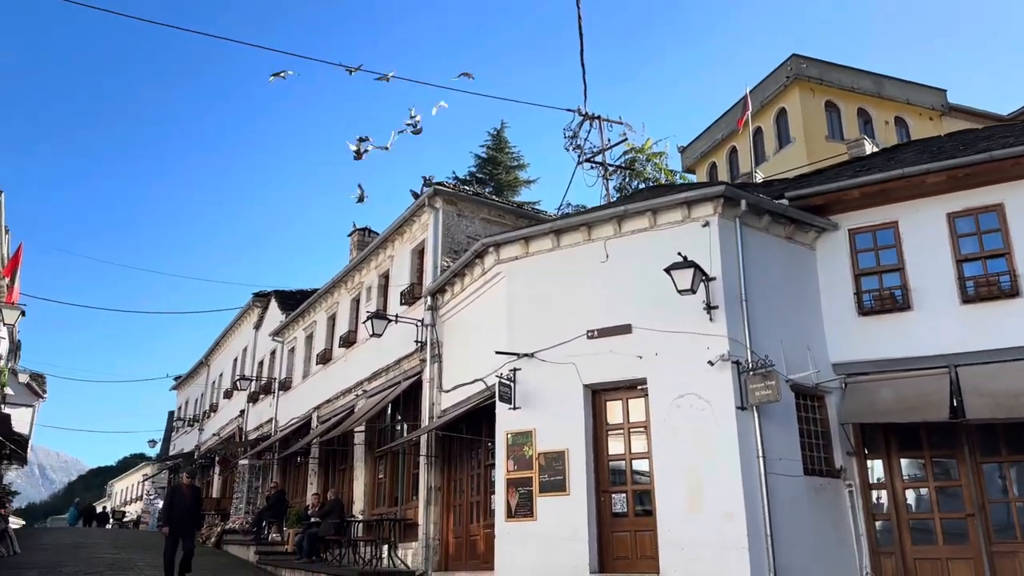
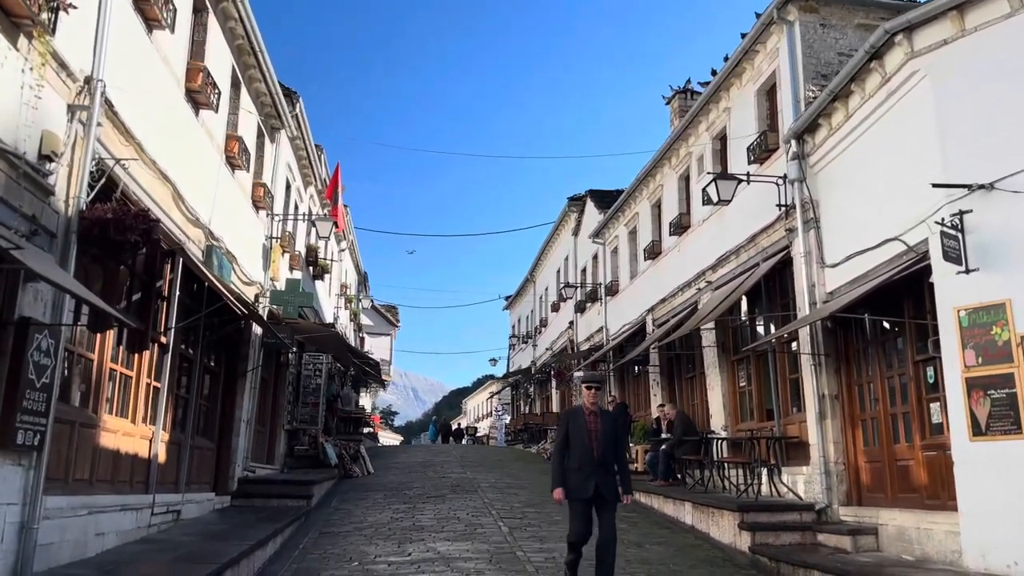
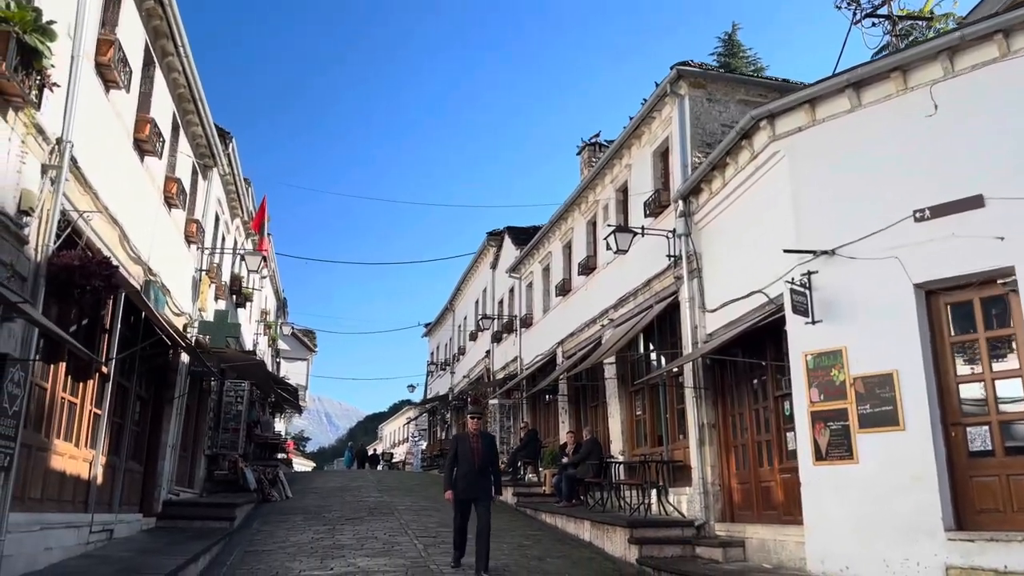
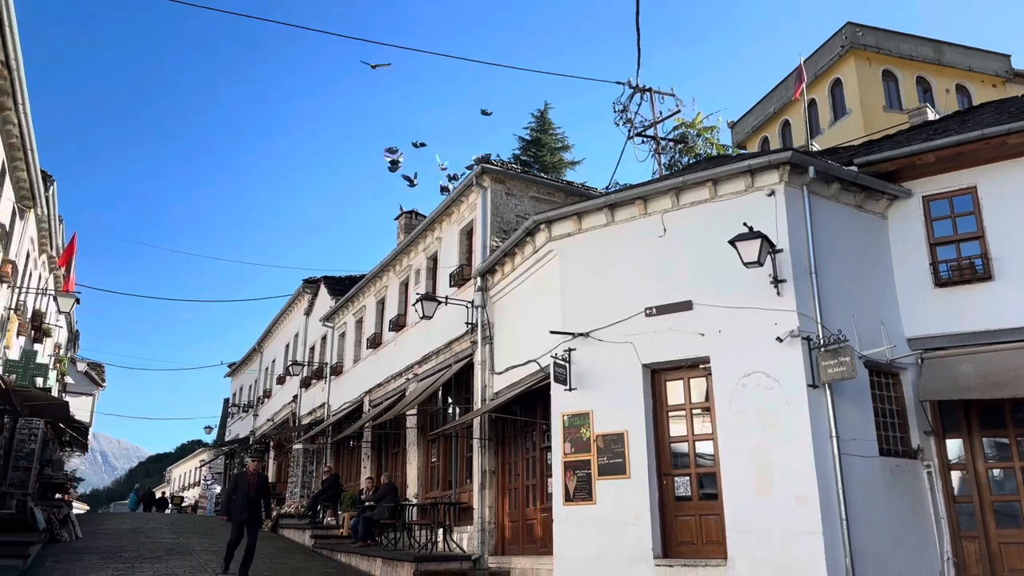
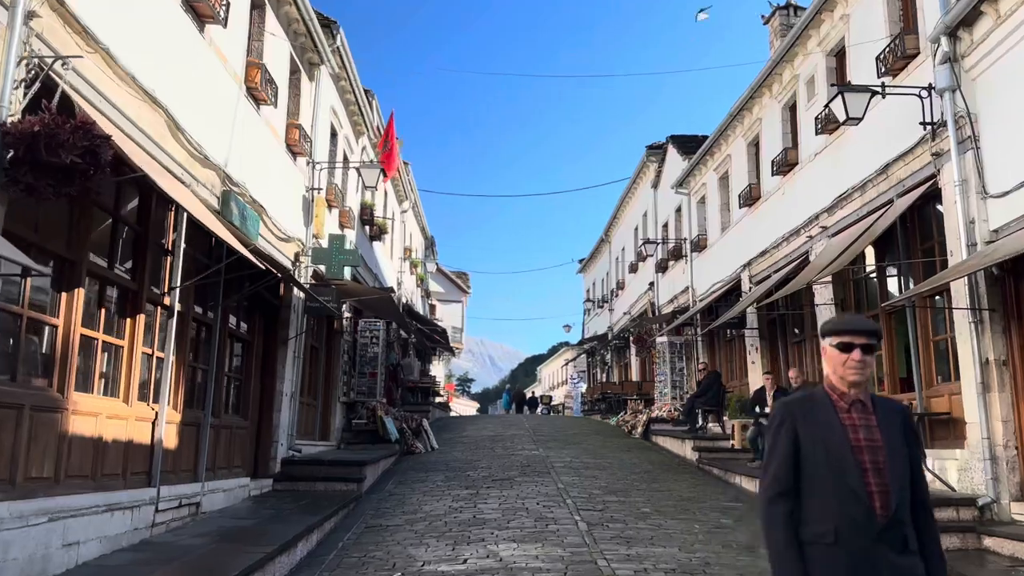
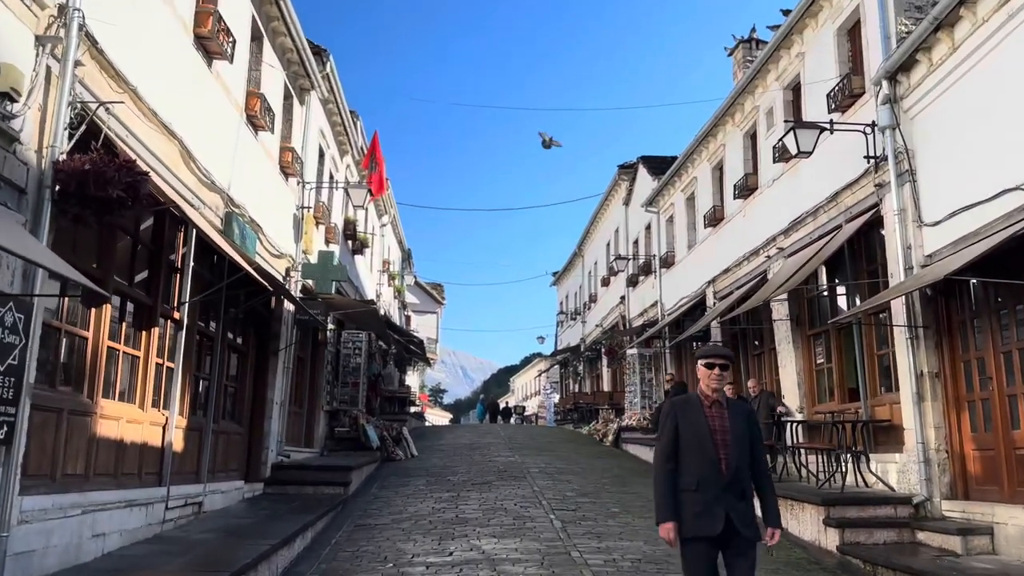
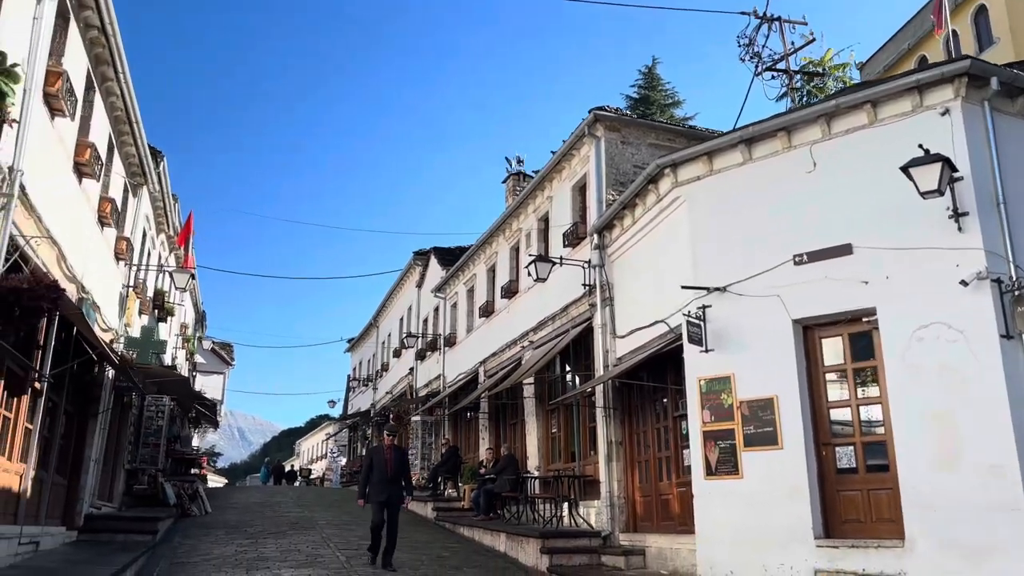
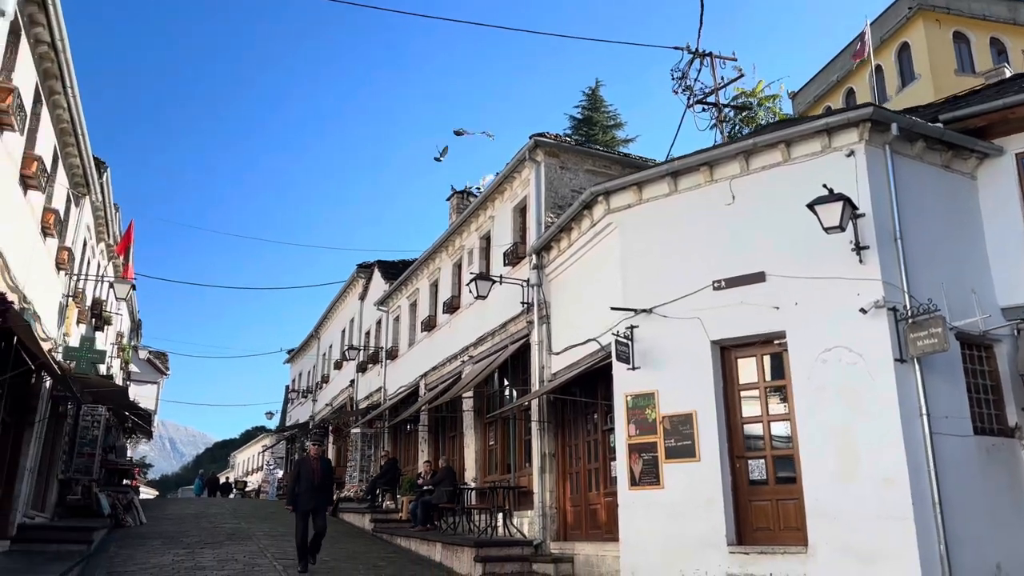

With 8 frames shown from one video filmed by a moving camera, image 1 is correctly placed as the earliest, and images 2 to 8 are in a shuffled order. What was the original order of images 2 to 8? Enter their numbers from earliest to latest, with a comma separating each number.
4, 8, 7, 3, 2, 6, 5
